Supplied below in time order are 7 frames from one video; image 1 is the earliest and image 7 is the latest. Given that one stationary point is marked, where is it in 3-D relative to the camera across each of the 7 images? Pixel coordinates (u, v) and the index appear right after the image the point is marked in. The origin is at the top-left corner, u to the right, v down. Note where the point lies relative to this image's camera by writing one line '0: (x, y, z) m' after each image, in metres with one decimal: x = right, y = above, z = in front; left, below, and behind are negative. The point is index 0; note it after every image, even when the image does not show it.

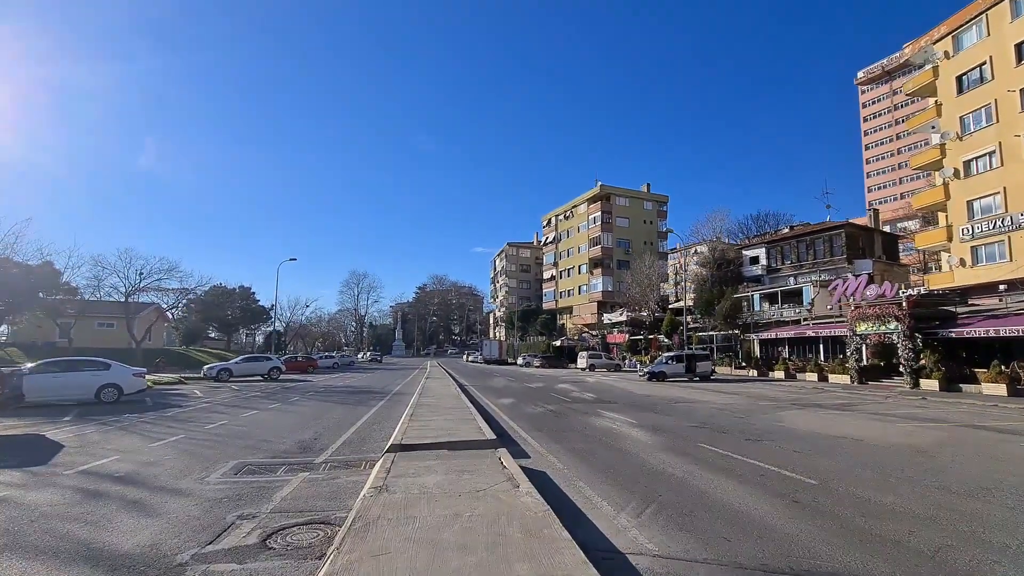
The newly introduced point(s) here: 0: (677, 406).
0: (+5.7, -4.1, +18.8) m
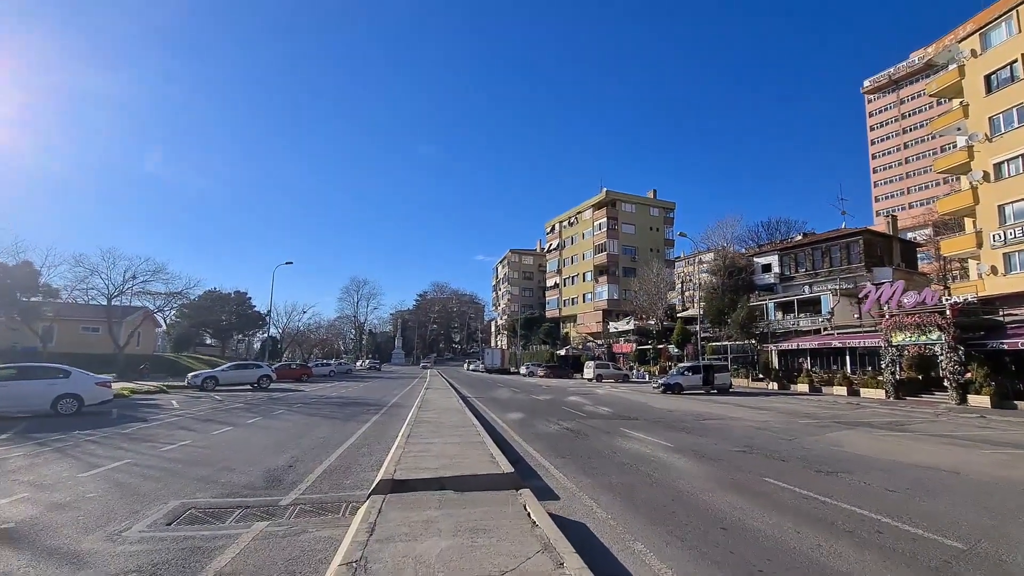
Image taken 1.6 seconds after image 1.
0: (+6.0, -4.2, +16.7) m
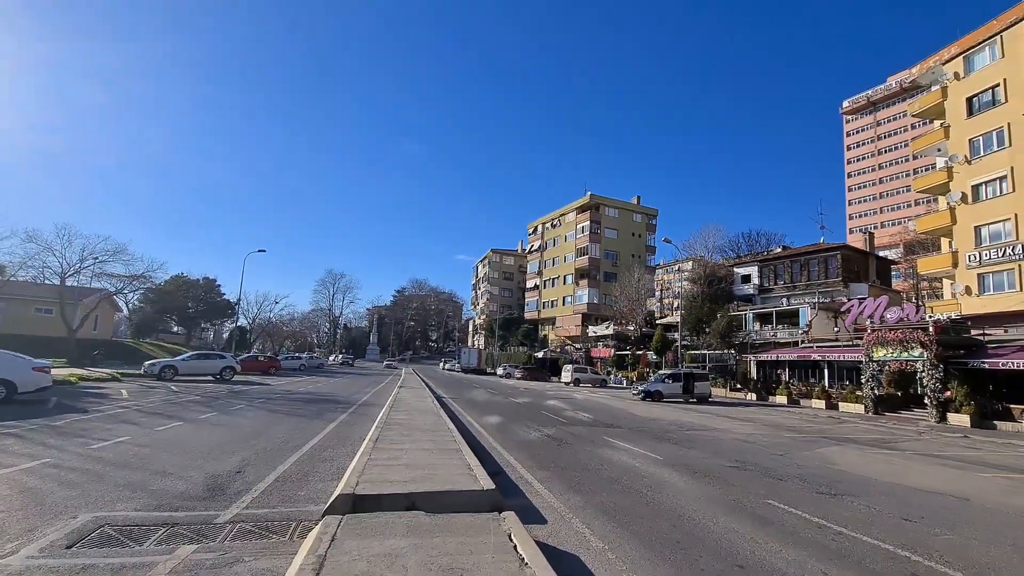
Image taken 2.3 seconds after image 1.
0: (+5.3, -4.4, +15.9) m
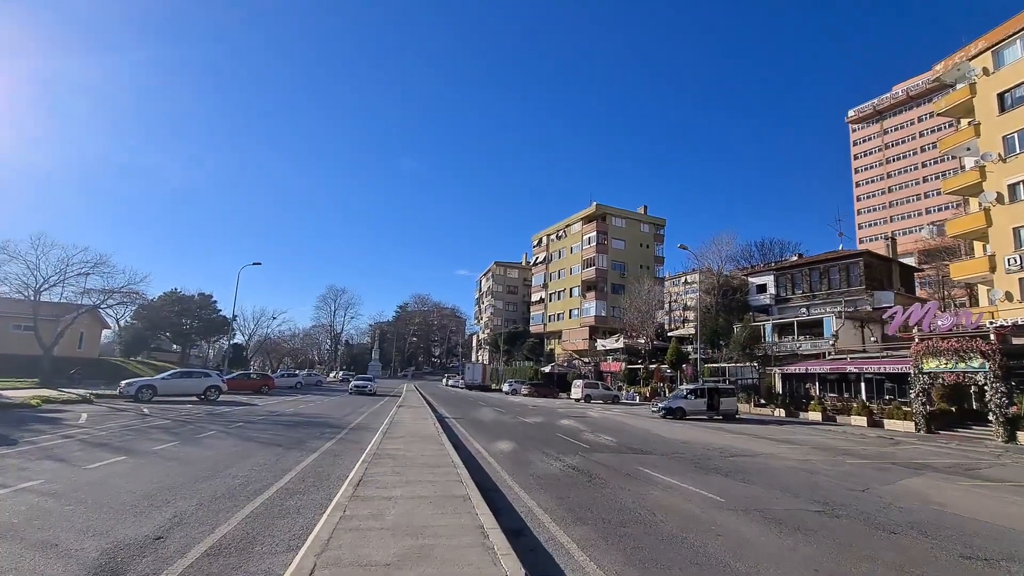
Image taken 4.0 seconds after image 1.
0: (+5.7, -4.4, +13.5) m
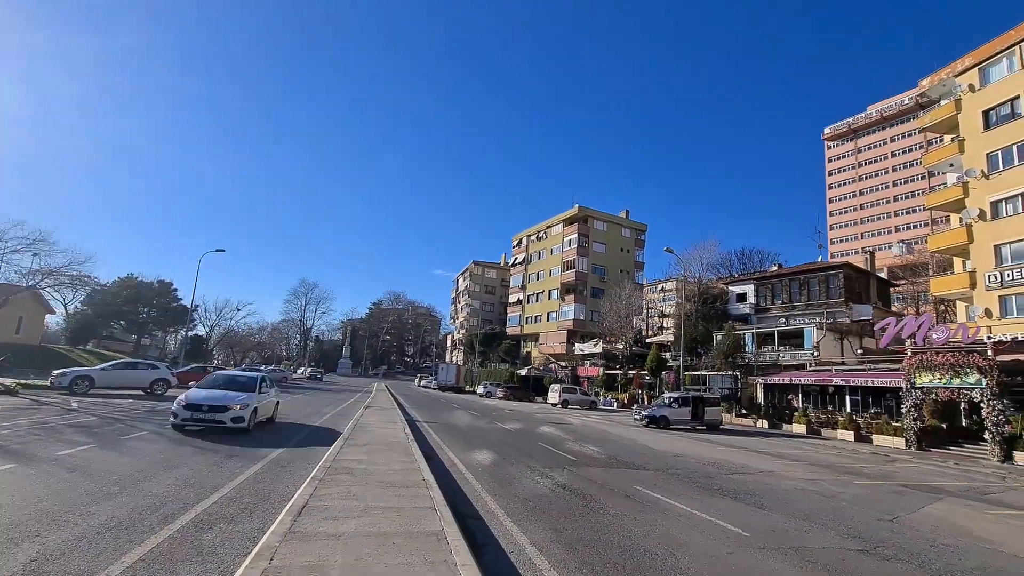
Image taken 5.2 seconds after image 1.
0: (+5.2, -4.4, +12.2) m
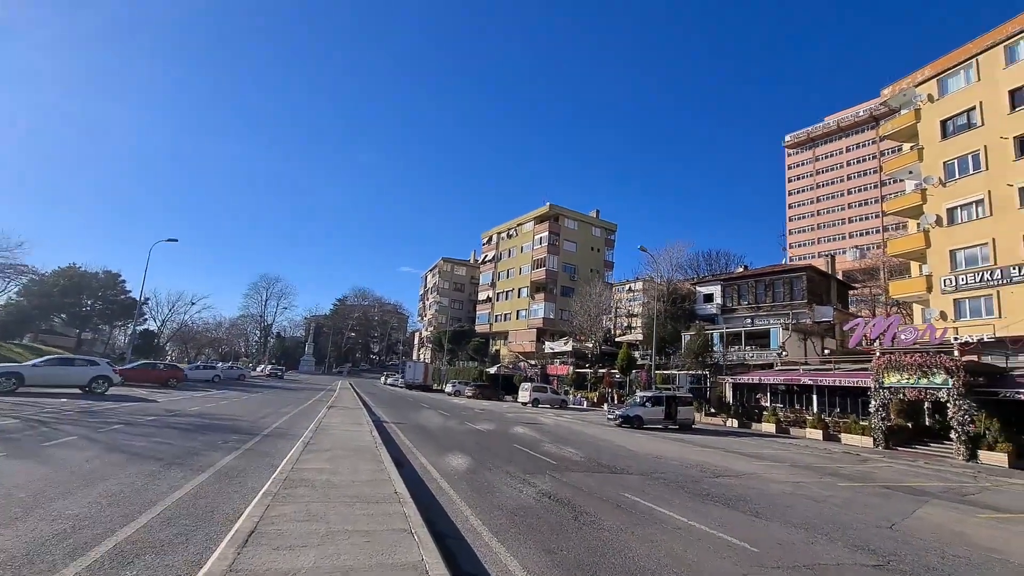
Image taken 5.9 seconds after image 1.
0: (+4.7, -4.3, +11.6) m
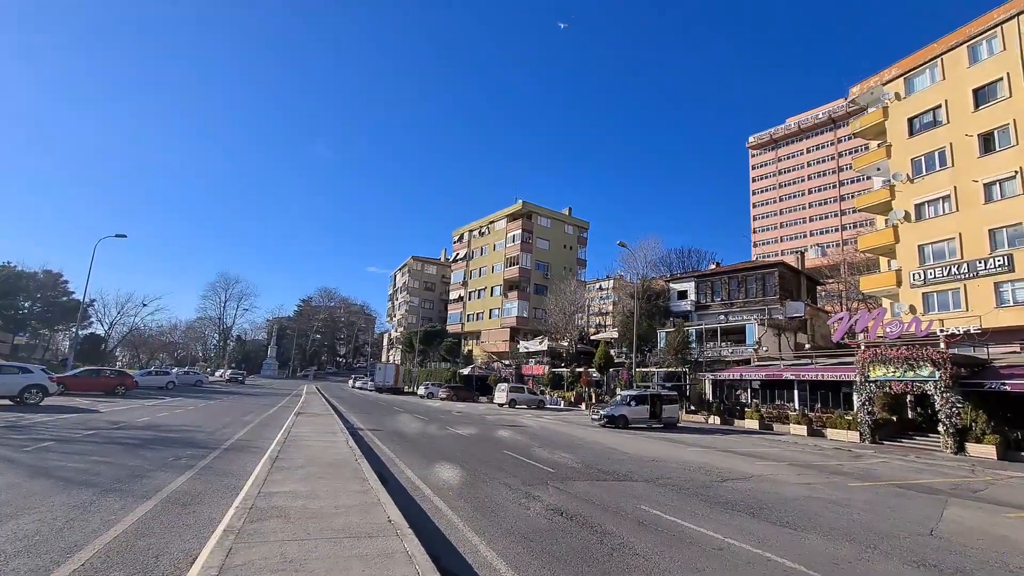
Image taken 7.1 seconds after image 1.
0: (+4.7, -4.1, +10.8) m
